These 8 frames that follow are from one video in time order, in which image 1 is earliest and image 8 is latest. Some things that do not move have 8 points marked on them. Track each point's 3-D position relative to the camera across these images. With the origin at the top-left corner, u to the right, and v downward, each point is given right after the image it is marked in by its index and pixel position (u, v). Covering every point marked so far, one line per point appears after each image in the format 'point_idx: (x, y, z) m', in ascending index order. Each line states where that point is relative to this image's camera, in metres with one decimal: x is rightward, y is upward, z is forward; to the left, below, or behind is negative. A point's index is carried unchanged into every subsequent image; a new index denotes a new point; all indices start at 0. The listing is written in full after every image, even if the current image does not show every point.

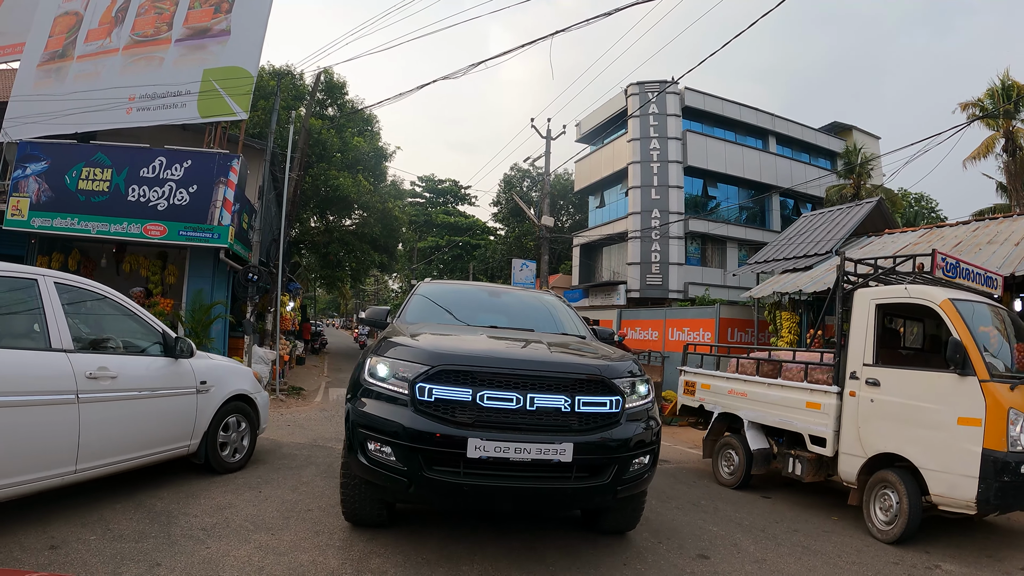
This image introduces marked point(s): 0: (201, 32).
0: (-8.2, +6.7, +14.6) m
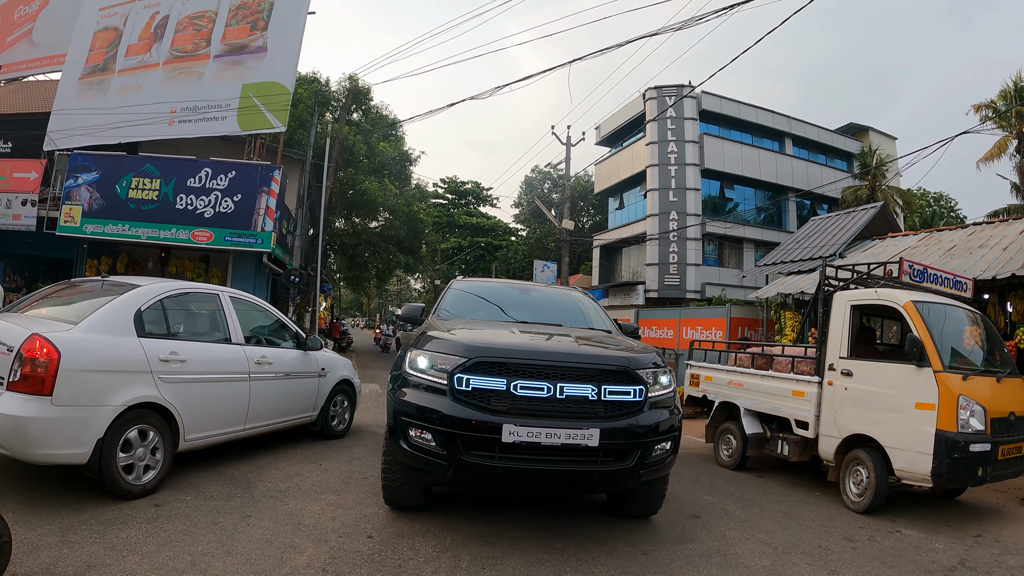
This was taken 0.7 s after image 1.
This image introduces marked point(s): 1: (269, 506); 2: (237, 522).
0: (-7.7, +6.7, +15.6) m
1: (-1.6, -1.4, +3.7) m
2: (-1.7, -1.4, +3.4) m
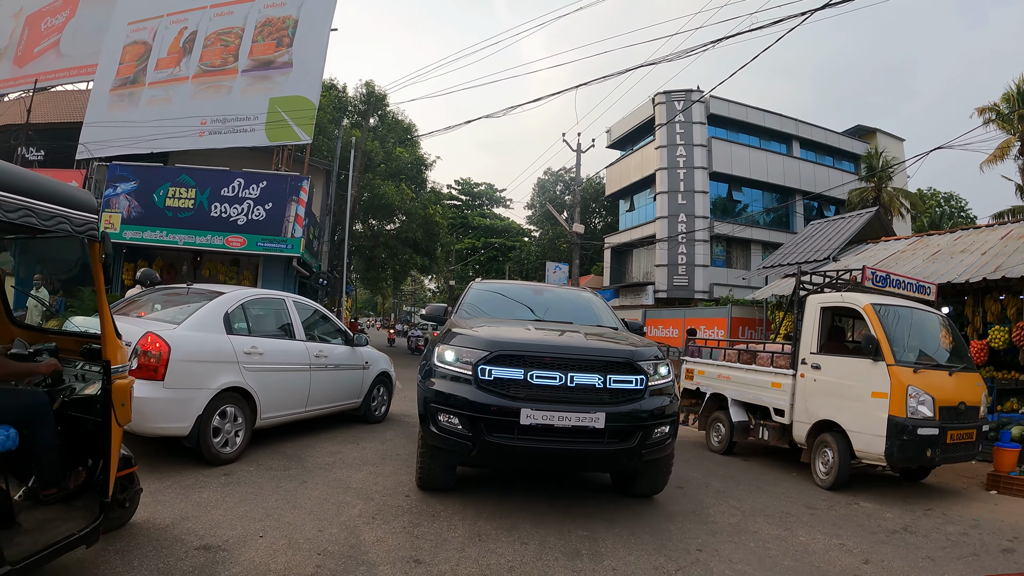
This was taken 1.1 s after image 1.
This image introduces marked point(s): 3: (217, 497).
0: (-7.3, +6.6, +16.4) m
1: (-1.6, -1.5, +4.5) m
2: (-1.6, -1.4, +4.1) m
3: (-2.0, -1.4, +3.7) m
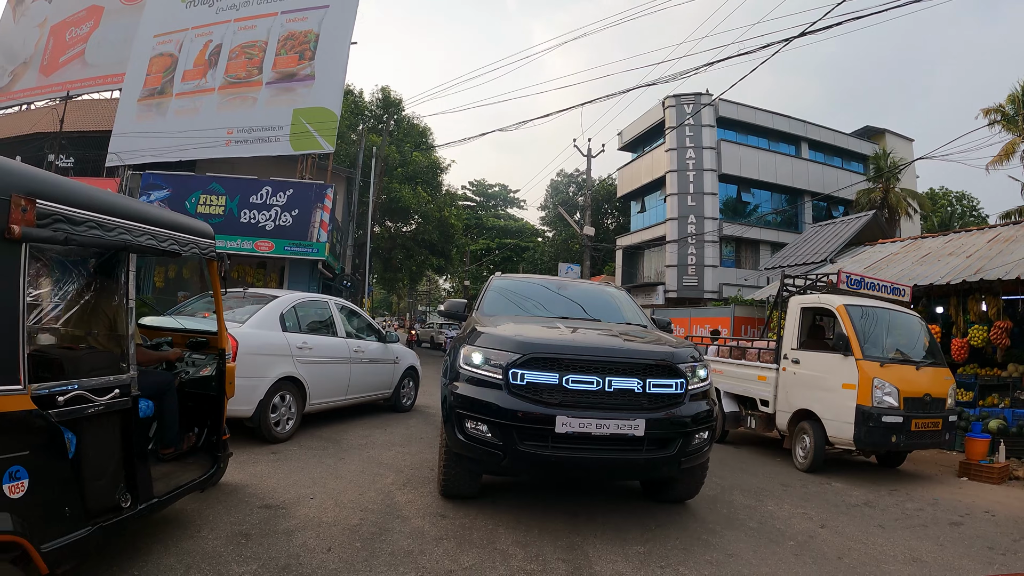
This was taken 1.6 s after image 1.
0: (-7.0, +6.6, +17.3) m
1: (-1.5, -1.5, +5.2) m
2: (-1.5, -1.5, +4.8) m
3: (-1.9, -1.4, +4.4) m
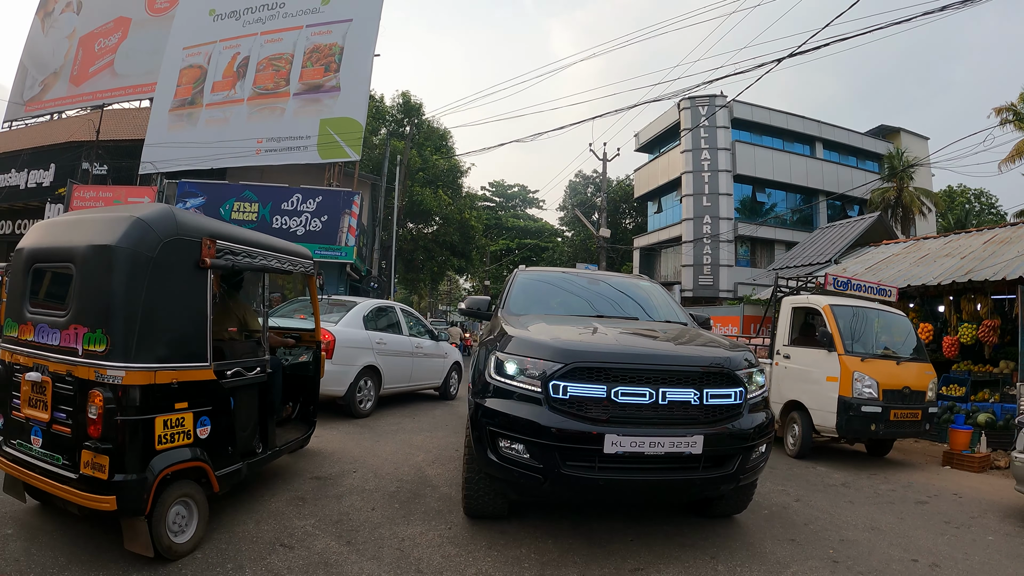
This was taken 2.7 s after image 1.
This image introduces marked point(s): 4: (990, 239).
0: (-6.5, +6.6, +18.1) m
1: (-1.3, -1.5, +5.8) m
2: (-1.4, -1.5, +5.5) m
3: (-1.8, -1.5, +5.1) m
4: (+8.7, +0.9, +10.0) m
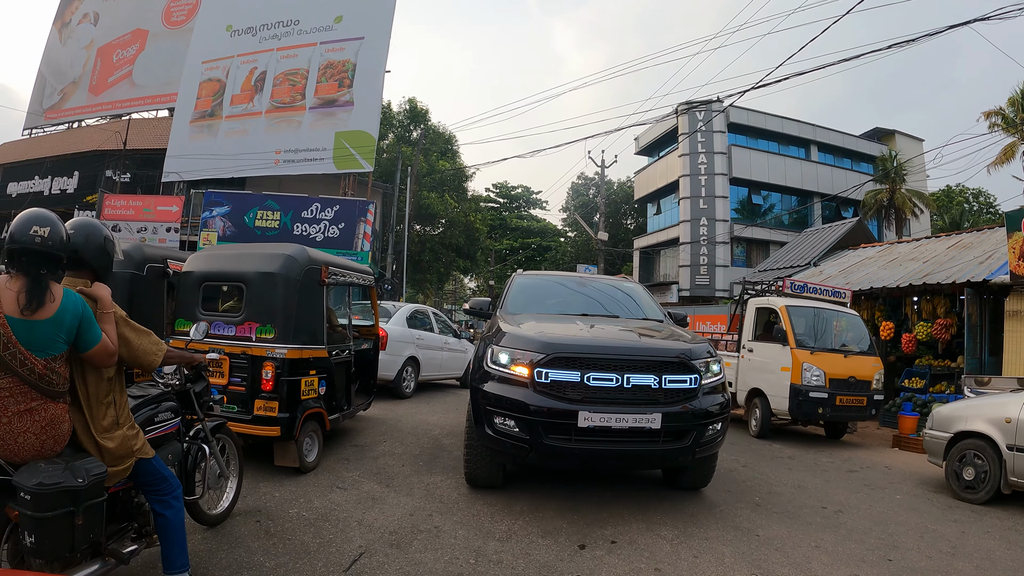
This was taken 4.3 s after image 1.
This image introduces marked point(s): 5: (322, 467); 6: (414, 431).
0: (-6.4, +6.5, +19.2) m
1: (-1.3, -1.6, +6.9) m
2: (-1.4, -1.6, +6.5) m
3: (-1.8, -1.5, +6.2) m
4: (+8.8, +0.9, +11.0) m
5: (-1.6, -1.5, +4.6) m
6: (-1.1, -1.6, +6.0) m
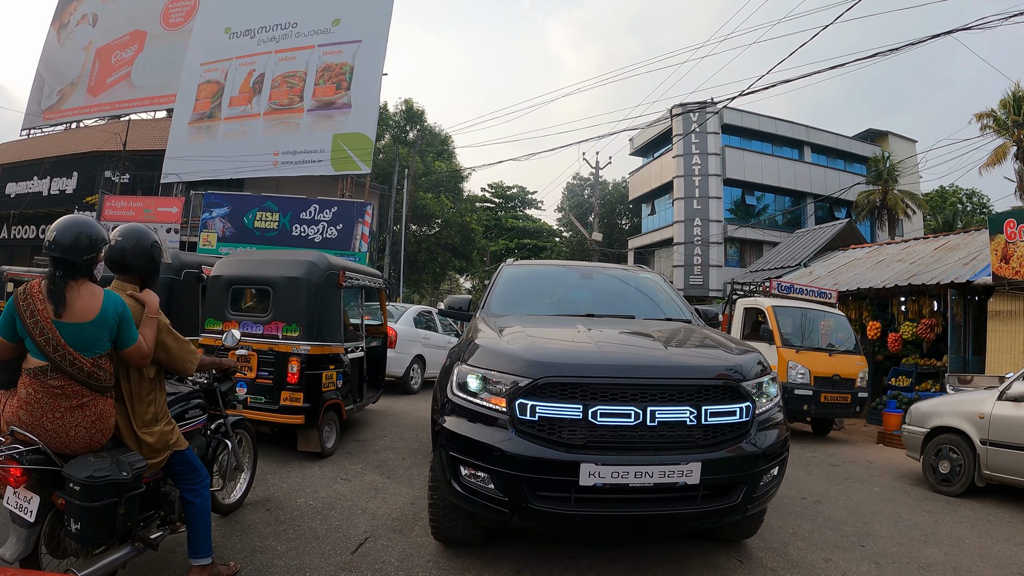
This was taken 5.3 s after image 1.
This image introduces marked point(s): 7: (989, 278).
0: (-6.5, +6.5, +19.4) m
1: (-1.4, -1.6, +7.1) m
2: (-1.4, -1.6, +6.7) m
3: (-1.8, -1.5, +6.4) m
4: (+8.7, +0.9, +11.2) m
5: (-1.6, -1.5, +4.9) m
6: (-1.1, -1.6, +6.3) m
7: (+7.5, +0.2, +8.7) m
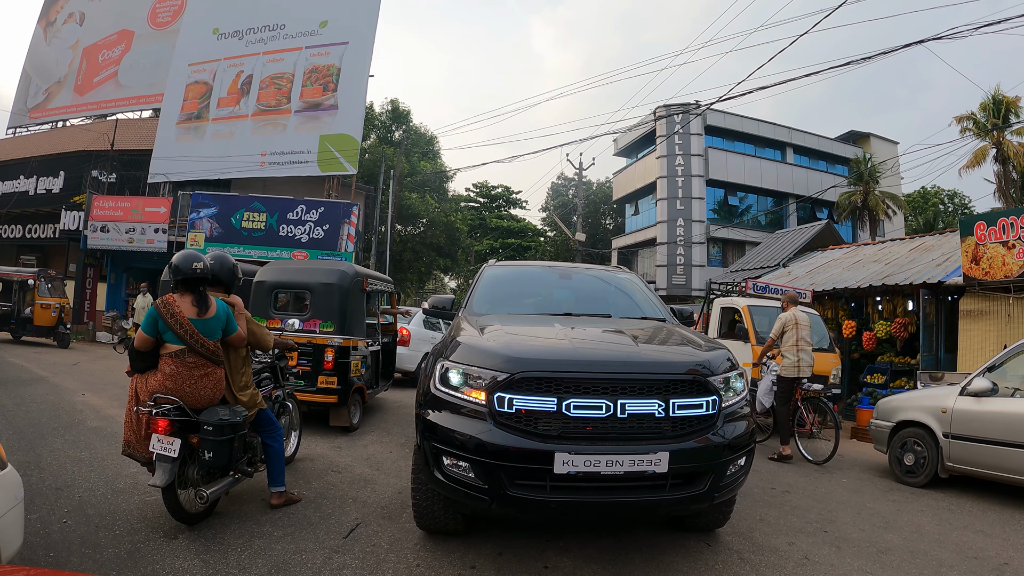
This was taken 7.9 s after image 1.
0: (-6.9, +6.5, +19.5) m
1: (-1.6, -1.6, +7.3) m
2: (-1.6, -1.6, +6.9) m
3: (-2.0, -1.6, +6.6) m
4: (+8.5, +0.9, +11.6) m
5: (-1.8, -1.5, +5.0) m
6: (-1.3, -1.6, +6.5) m
7: (+7.3, +0.2, +9.0) m
